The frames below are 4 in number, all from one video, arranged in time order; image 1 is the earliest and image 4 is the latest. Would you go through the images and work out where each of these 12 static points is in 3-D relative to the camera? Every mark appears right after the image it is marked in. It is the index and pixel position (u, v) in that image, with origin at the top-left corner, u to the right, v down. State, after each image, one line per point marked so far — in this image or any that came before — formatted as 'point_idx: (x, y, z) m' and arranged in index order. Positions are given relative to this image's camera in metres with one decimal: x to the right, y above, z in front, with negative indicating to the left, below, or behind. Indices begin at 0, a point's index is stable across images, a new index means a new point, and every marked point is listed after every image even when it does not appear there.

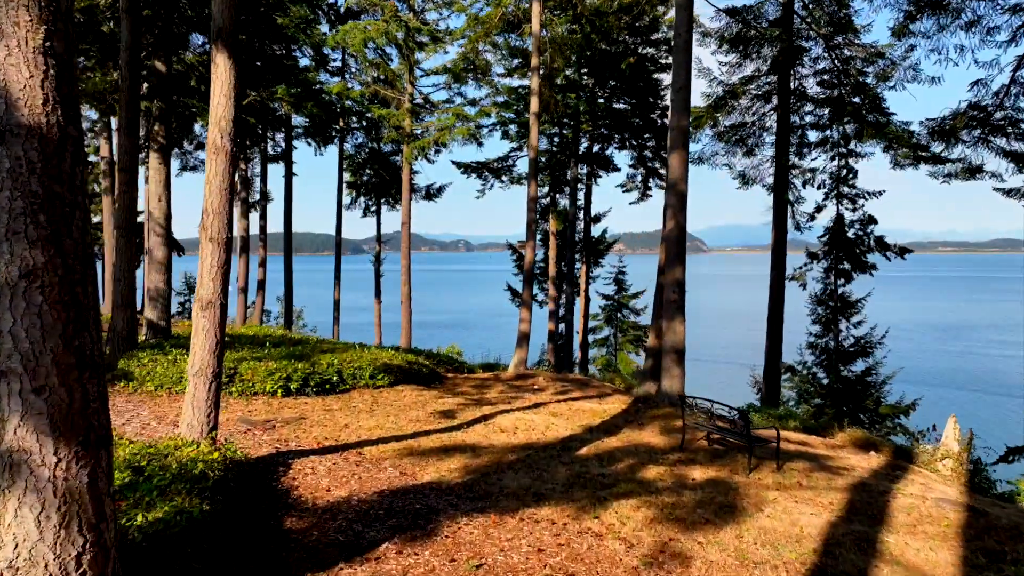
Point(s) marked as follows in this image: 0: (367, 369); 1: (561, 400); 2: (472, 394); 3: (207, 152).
0: (-2.2, -1.2, +10.9) m
1: (+0.8, -1.7, +11.0) m
2: (-0.6, -1.6, +11.0) m
3: (-2.4, +1.1, +5.7) m
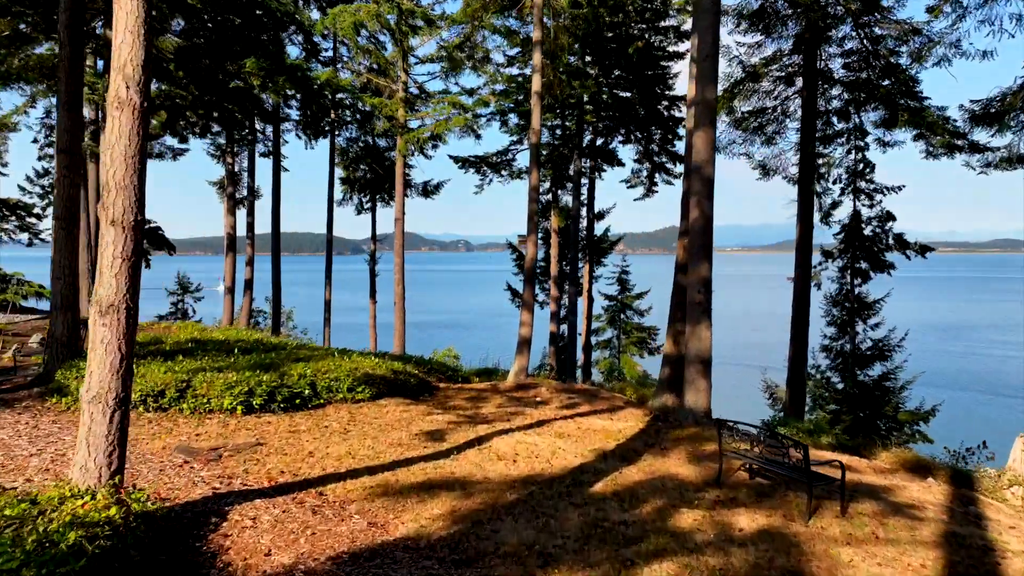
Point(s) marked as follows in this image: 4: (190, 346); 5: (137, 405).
0: (-2.2, -1.2, +9.5) m
1: (+0.7, -1.7, +9.6) m
2: (-0.6, -1.6, +9.7) m
3: (-2.5, +1.1, +4.3) m
4: (-5.1, -0.9, +11.3) m
5: (-4.2, -1.3, +8.0) m
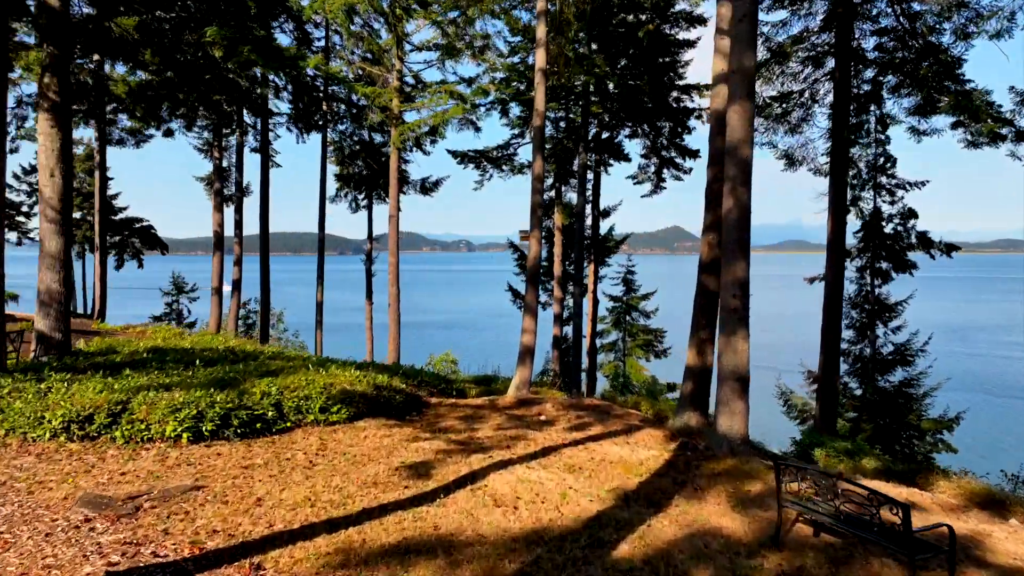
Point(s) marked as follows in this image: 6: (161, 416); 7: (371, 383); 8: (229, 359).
0: (-2.2, -1.3, +8.1) m
1: (+0.8, -1.8, +8.3) m
2: (-0.6, -1.7, +8.3) m
3: (-2.5, +1.1, +3.0) m
4: (-5.1, -0.9, +9.9) m
5: (-4.2, -1.3, +6.6) m
6: (-3.4, -1.2, +6.9) m
7: (-1.9, -1.2, +9.4) m
8: (-4.1, -1.0, +10.5) m
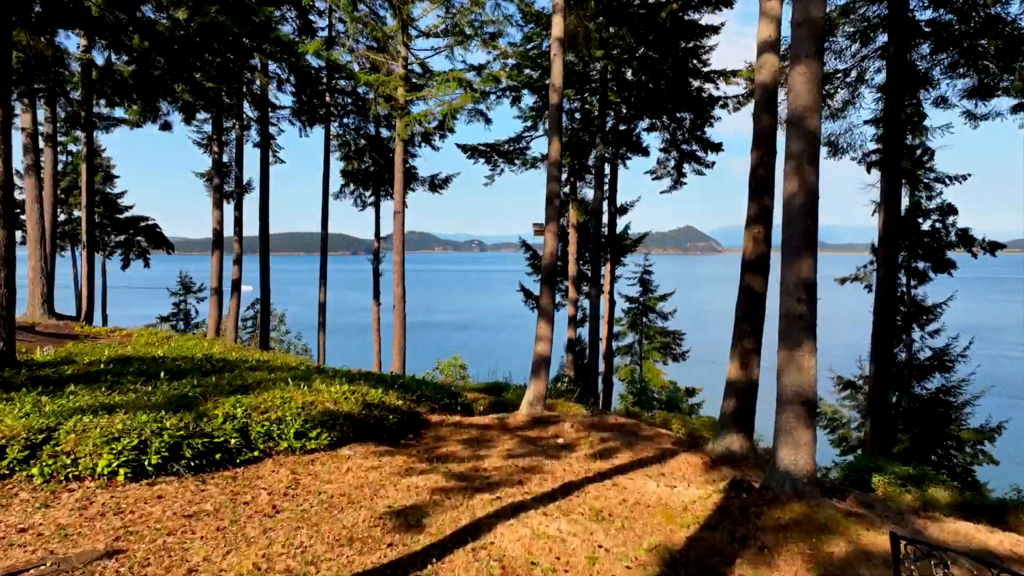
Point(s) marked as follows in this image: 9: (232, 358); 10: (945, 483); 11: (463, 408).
0: (-2.1, -1.3, +6.8) m
1: (+0.9, -1.8, +6.9) m
2: (-0.5, -1.7, +6.9) m
3: (-2.4, +1.1, +1.7) m
4: (-4.9, -1.0, +8.7) m
5: (-4.1, -1.4, +5.3) m
6: (-3.3, -1.2, +5.6) m
7: (-1.7, -1.3, +8.1) m
8: (-4.0, -1.1, +9.2) m
9: (-4.7, -1.2, +11.9) m
10: (+5.6, -2.5, +9.2) m
11: (-0.7, -1.6, +9.8) m
